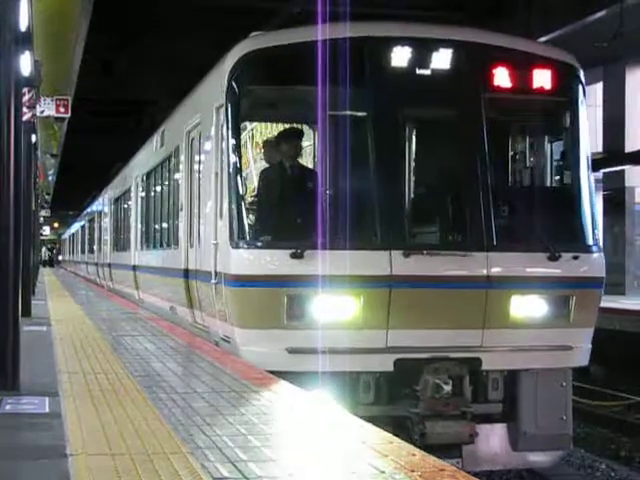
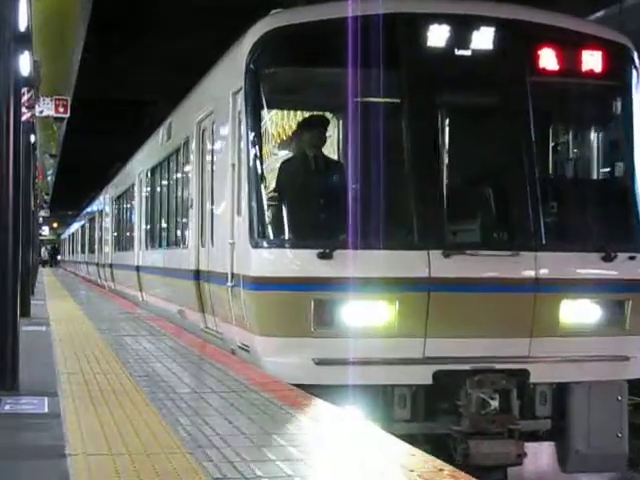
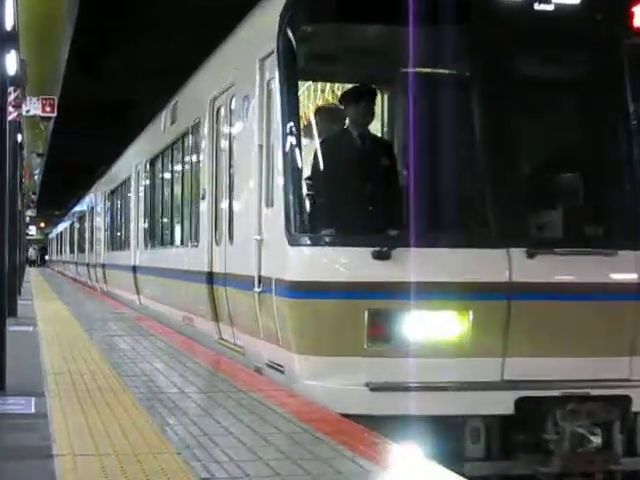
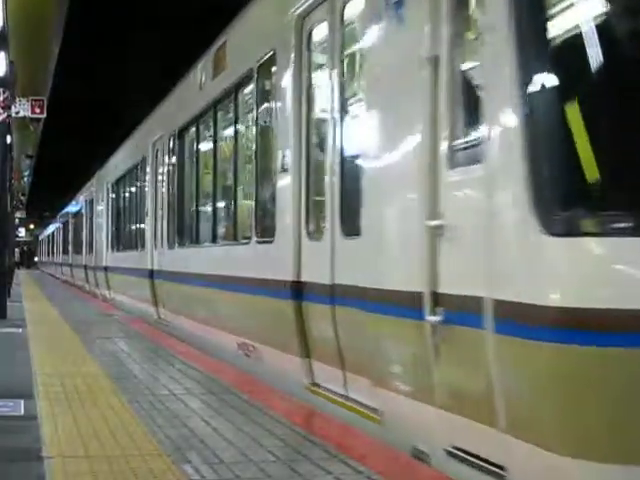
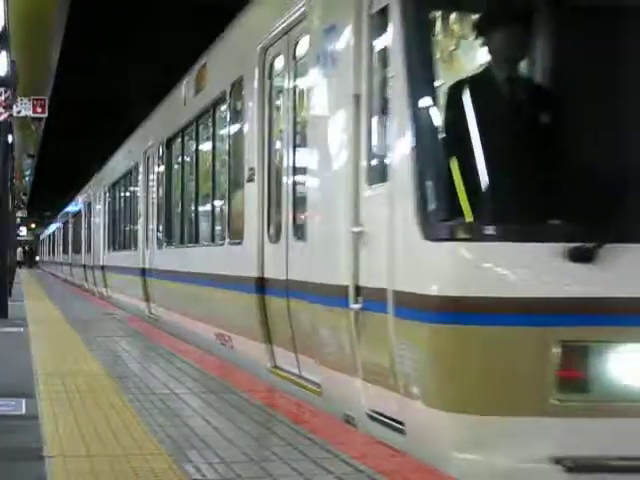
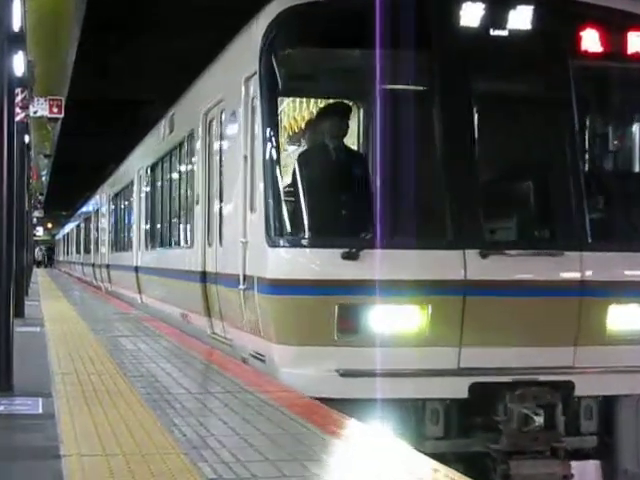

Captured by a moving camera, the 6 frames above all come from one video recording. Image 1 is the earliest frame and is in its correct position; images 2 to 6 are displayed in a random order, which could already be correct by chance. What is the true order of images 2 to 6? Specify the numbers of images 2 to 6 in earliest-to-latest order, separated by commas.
2, 6, 3, 5, 4
